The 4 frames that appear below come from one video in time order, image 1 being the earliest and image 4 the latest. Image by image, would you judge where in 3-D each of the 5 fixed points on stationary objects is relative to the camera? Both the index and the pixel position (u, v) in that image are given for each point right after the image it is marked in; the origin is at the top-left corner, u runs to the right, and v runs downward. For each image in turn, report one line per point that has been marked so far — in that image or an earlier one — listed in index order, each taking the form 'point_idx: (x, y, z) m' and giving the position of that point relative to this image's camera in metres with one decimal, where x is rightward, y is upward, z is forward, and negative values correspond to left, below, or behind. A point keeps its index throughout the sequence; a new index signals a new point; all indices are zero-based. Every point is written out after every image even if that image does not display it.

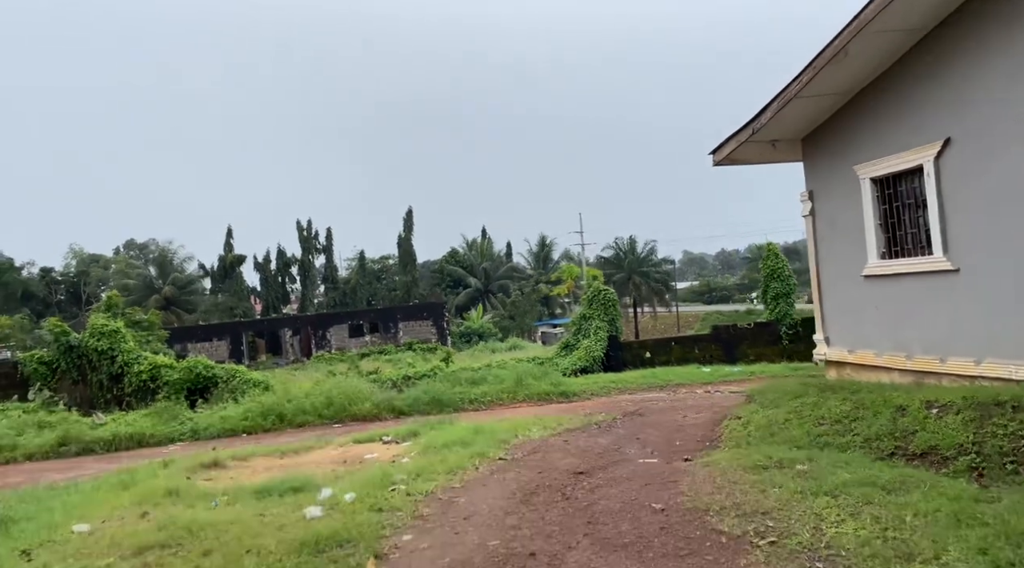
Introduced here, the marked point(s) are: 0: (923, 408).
0: (+3.1, -0.9, +6.7) m
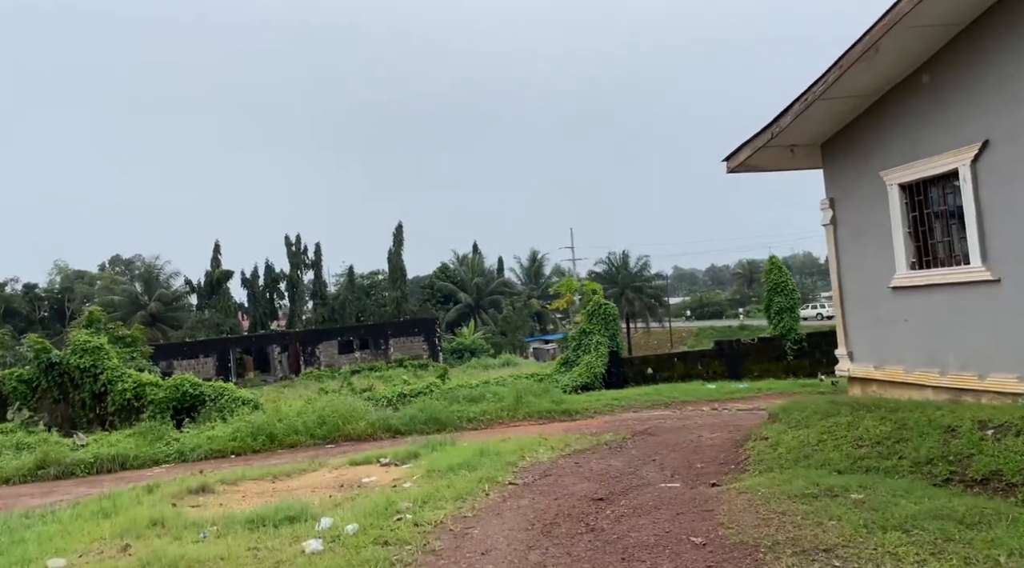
0: (+3.2, -1.0, +6.2) m
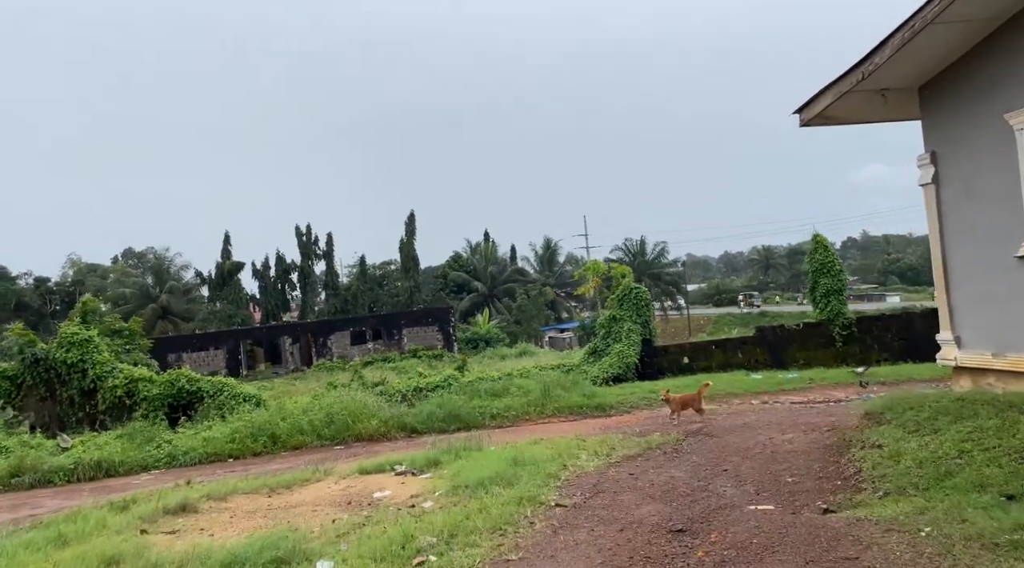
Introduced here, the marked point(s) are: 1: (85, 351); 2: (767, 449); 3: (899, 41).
0: (+3.5, -0.8, +4.5) m
1: (-8.3, -1.3, +17.2) m
2: (+2.4, -1.6, +8.5) m
3: (+3.3, +2.1, +7.7) m
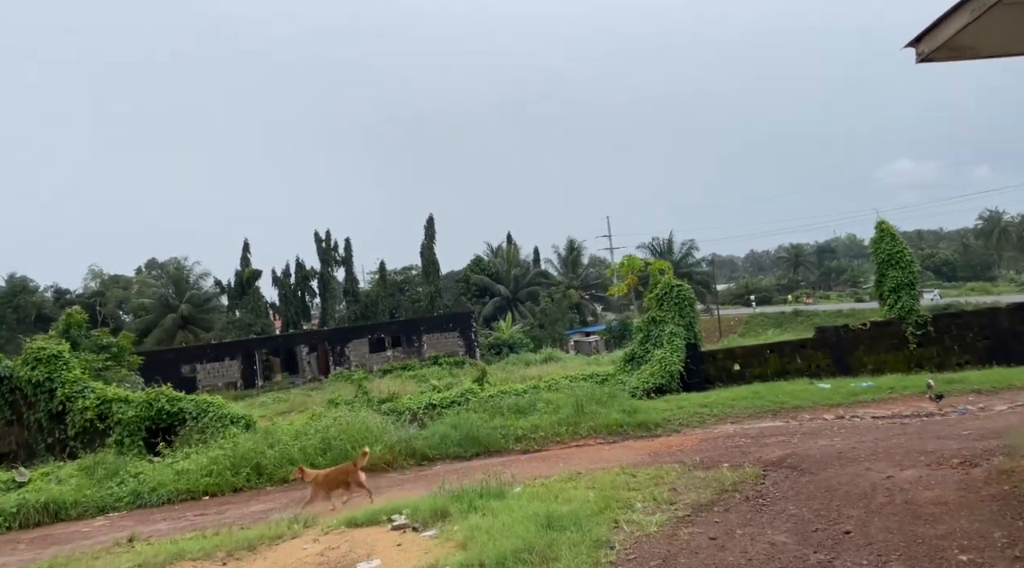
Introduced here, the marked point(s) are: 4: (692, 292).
0: (+3.6, -0.7, +2.1) m
1: (-7.8, -1.4, +15.2) m
2: (+2.7, -1.5, +6.2) m
3: (+3.5, +2.2, +5.3) m
4: (+3.5, -0.2, +17.4) m
